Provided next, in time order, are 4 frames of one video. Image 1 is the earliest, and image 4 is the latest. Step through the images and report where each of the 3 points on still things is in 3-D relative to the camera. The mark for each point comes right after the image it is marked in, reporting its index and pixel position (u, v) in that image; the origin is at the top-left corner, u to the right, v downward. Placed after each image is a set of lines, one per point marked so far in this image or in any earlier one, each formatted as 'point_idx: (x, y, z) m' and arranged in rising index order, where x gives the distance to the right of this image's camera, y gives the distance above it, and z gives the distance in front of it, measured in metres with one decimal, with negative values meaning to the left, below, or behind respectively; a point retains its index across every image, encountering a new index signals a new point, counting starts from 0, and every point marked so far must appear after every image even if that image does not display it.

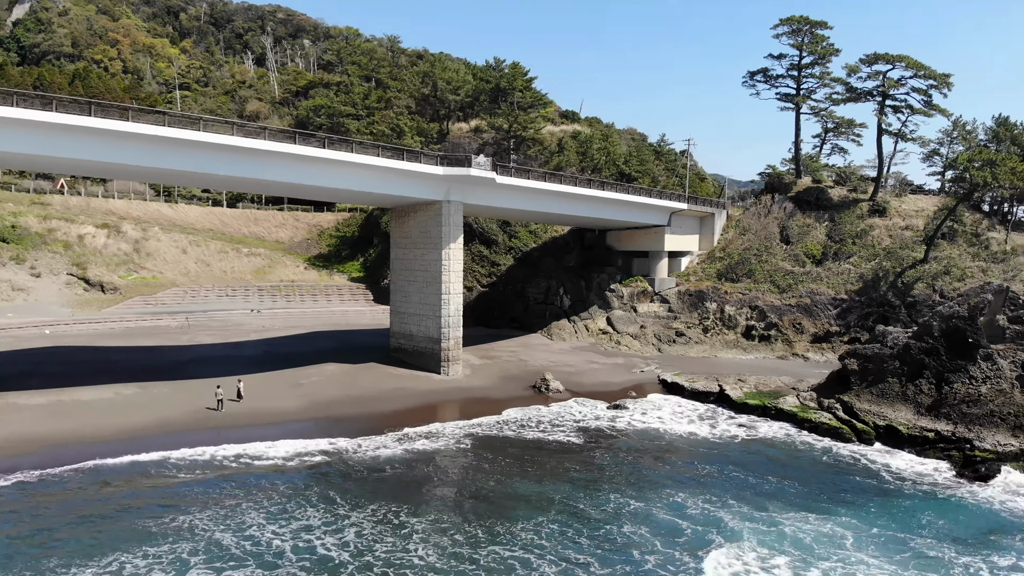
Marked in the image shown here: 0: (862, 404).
0: (+7.2, -2.3, +18.5) m
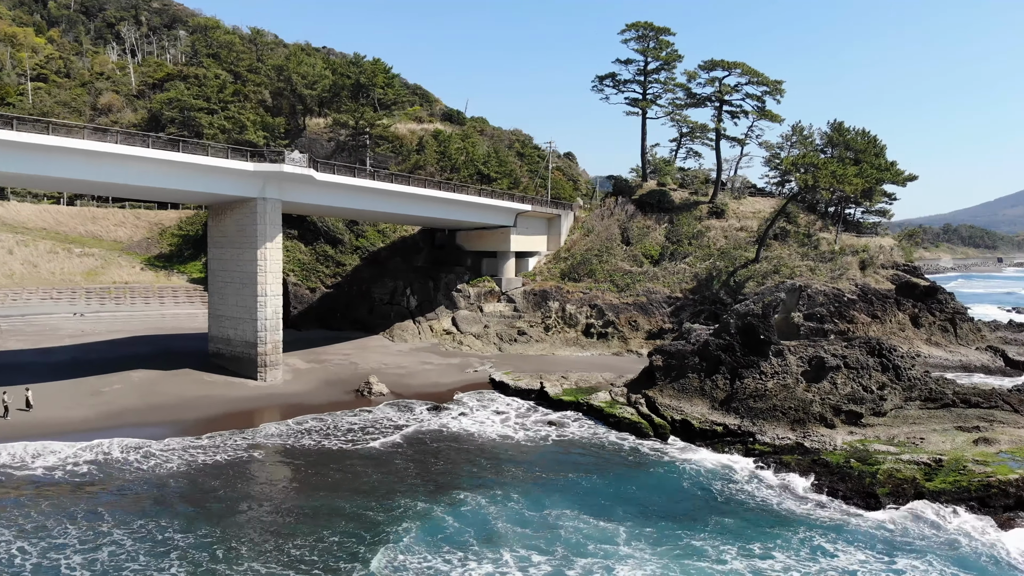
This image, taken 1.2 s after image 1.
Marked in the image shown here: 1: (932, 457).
0: (+3.2, -2.4, +19.1) m
1: (+6.5, -2.6, +13.8) m
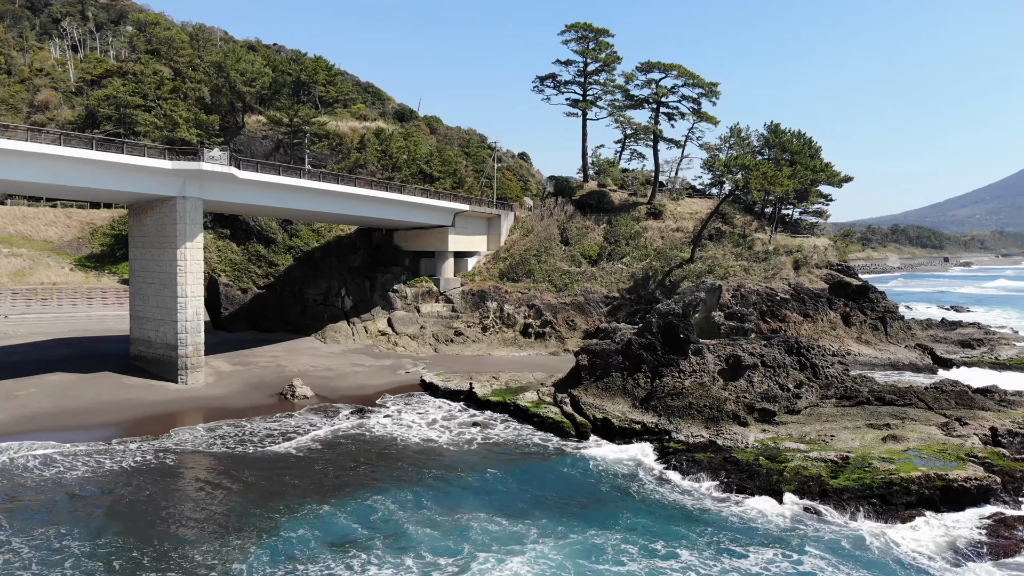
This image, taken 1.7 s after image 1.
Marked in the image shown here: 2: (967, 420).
0: (+1.6, -2.4, +19.2) m
1: (+5.1, -2.6, +14.0) m
2: (+8.2, -2.4, +16.2) m
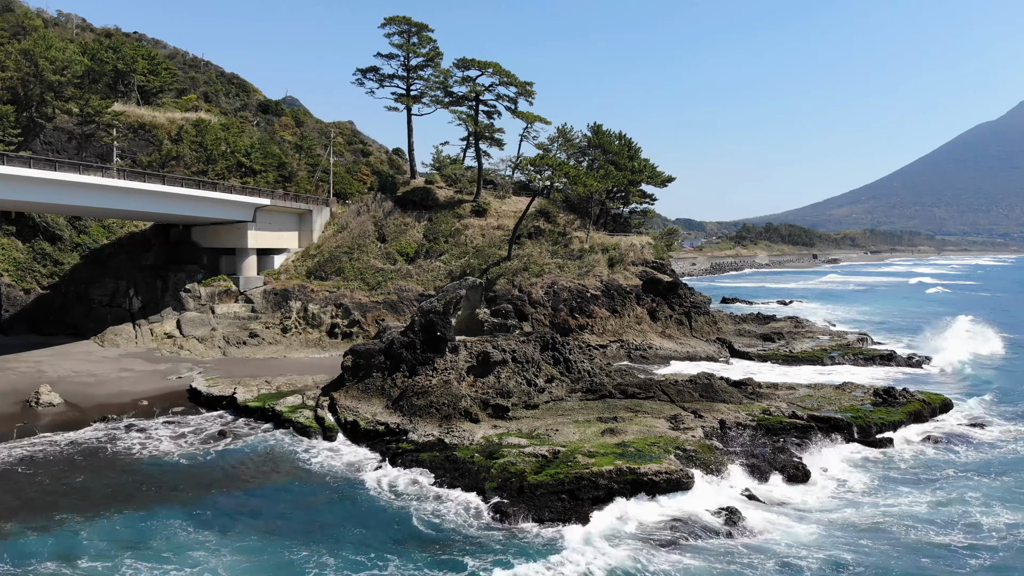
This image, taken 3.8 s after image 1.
0: (-3.4, -2.3, +18.9) m
1: (+0.6, -2.5, +14.1) m
2: (+3.5, -2.3, +16.6) m
